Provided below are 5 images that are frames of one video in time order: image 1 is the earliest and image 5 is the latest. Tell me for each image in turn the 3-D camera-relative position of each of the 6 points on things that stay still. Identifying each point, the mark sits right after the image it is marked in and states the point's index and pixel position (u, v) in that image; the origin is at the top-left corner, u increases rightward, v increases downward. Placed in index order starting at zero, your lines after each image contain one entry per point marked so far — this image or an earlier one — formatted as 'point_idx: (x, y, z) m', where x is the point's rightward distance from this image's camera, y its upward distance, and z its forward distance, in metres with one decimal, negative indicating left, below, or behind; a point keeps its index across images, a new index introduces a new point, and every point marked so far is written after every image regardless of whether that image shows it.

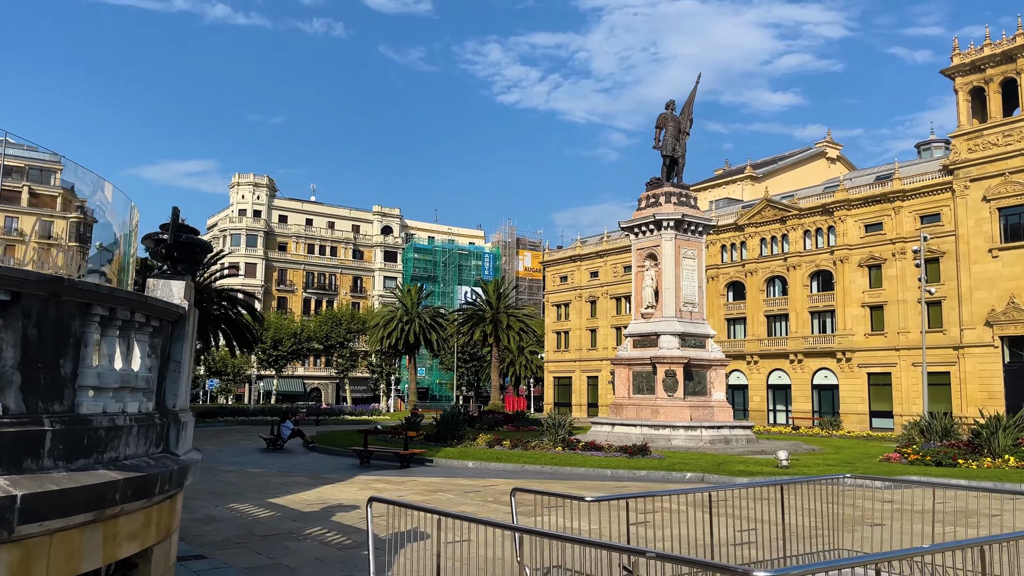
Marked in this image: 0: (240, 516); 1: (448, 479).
0: (-3.7, -3.1, +11.3) m
1: (-1.2, -3.6, +15.5) m
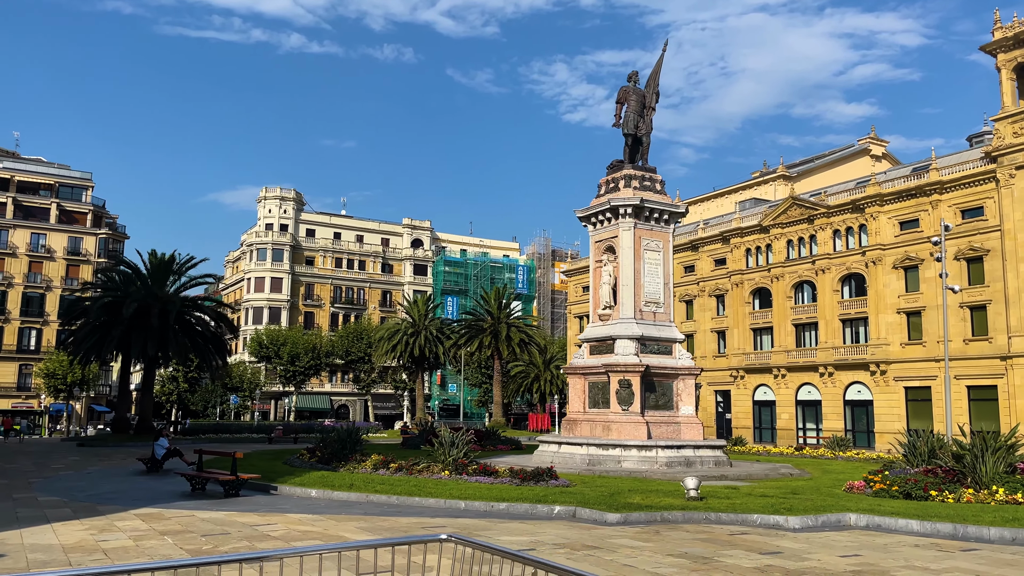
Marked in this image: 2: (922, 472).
0: (-7.0, -2.8, +8.1) m
1: (-4.1, -3.3, +12.1) m
2: (+7.4, -3.3, +15.0) m
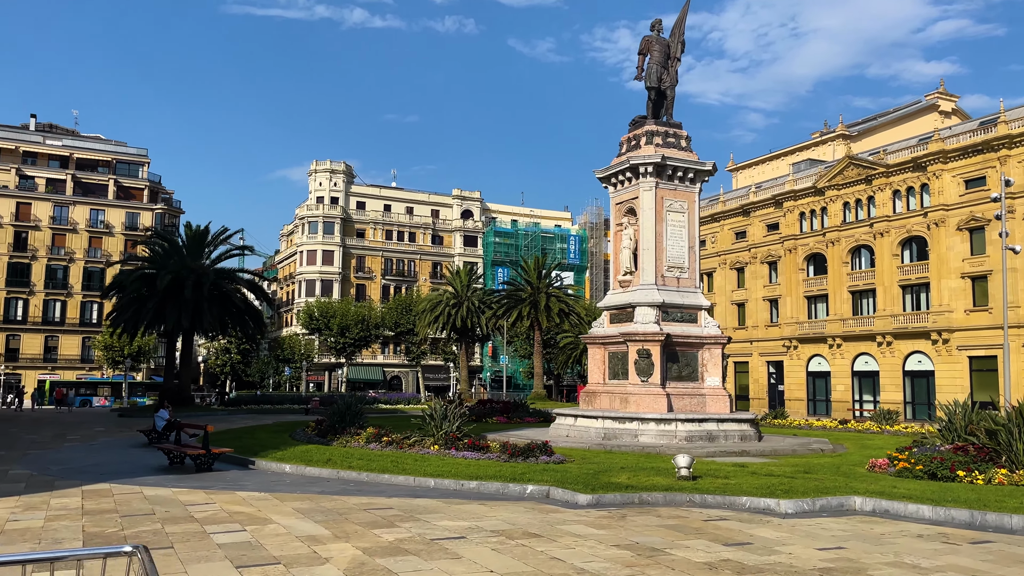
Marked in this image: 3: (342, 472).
0: (-7.7, -2.4, +7.7) m
1: (-4.6, -2.8, +11.4) m
2: (+7.1, -2.6, +13.4) m
3: (-2.8, -3.0, +13.5) m
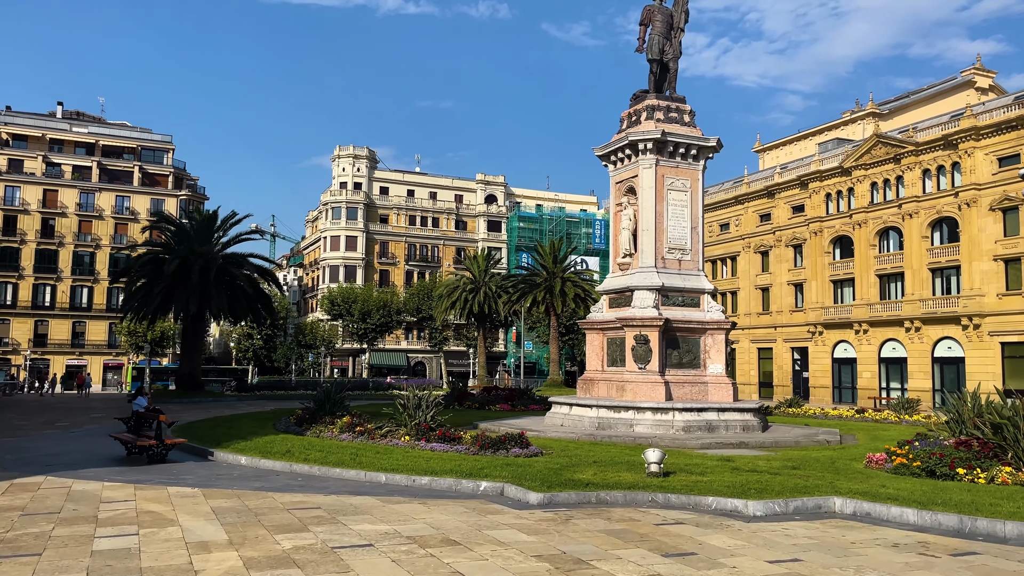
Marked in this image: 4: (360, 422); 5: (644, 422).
0: (-8.5, -2.3, +7.1) m
1: (-5.2, -2.6, +10.8) m
2: (+6.6, -2.3, +12.2) m
3: (-3.3, -2.7, +12.7) m
4: (-3.1, -2.7, +16.7) m
5: (+3.2, -3.2, +19.6) m
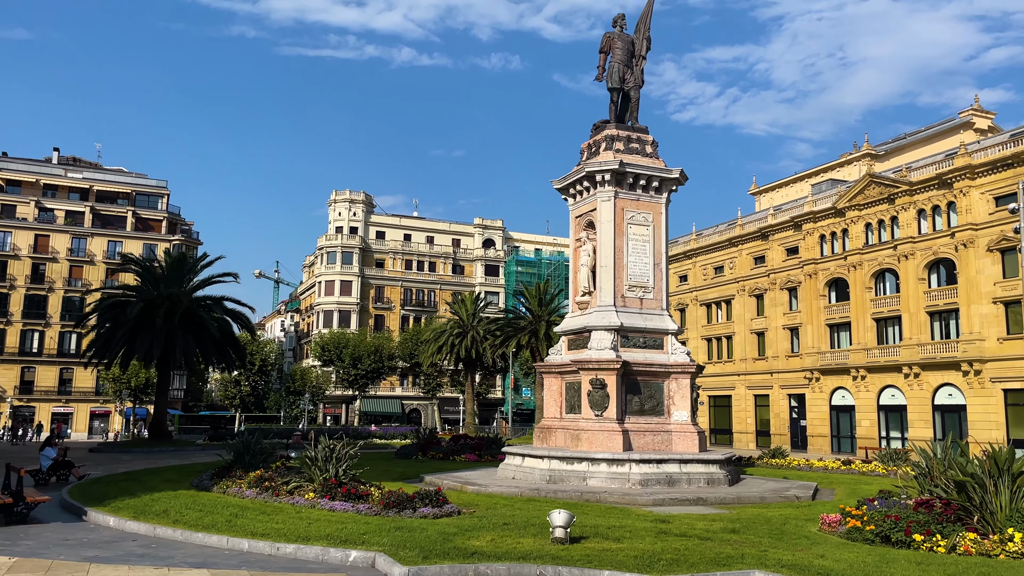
0: (-10.0, -2.5, +5.7) m
1: (-6.6, -3.0, +9.3) m
2: (+5.2, -2.8, +10.6) m
3: (-4.7, -3.2, +11.2) m
4: (-4.4, -3.5, +15.1) m
5: (+1.9, -4.1, +18.0) m
